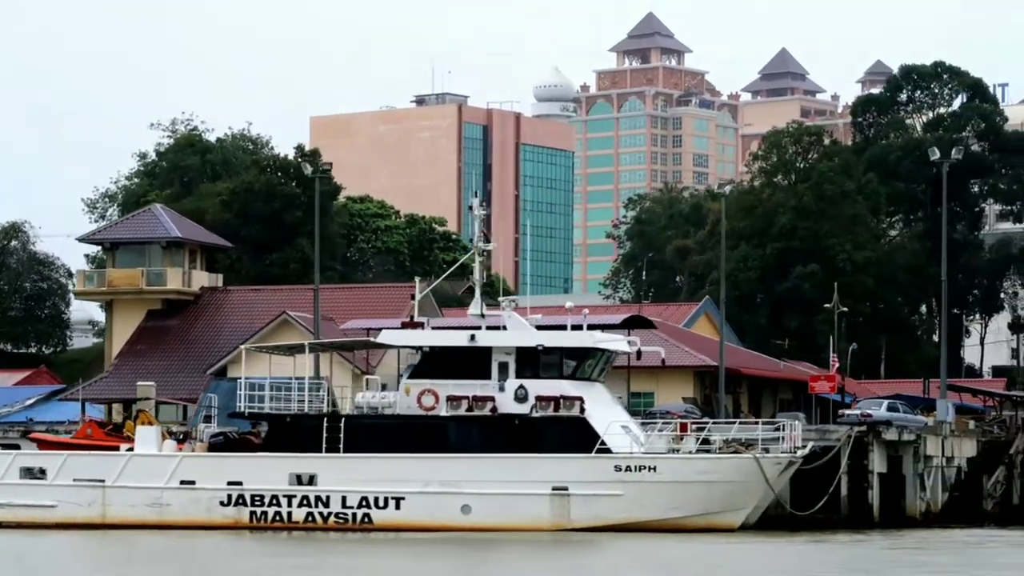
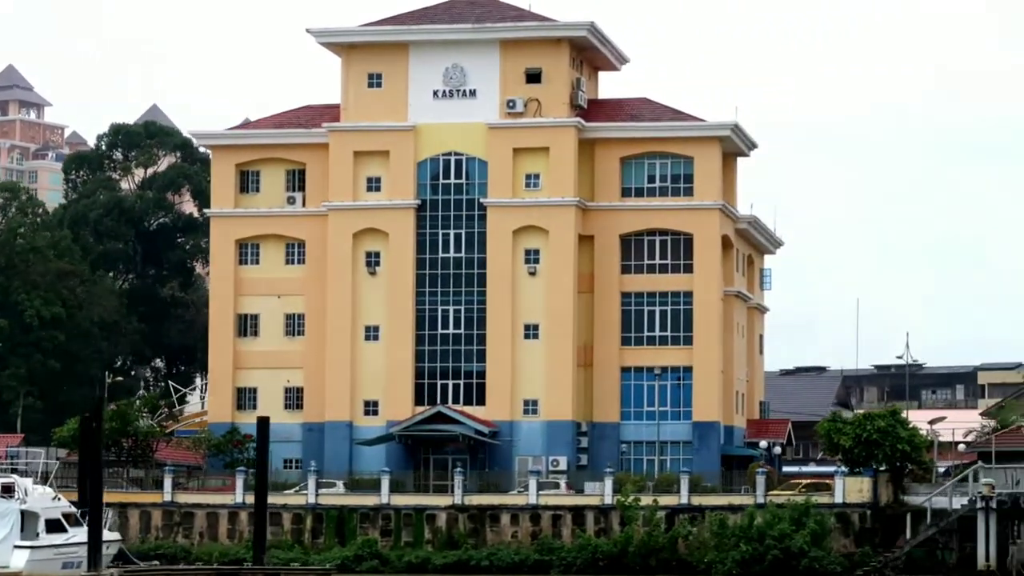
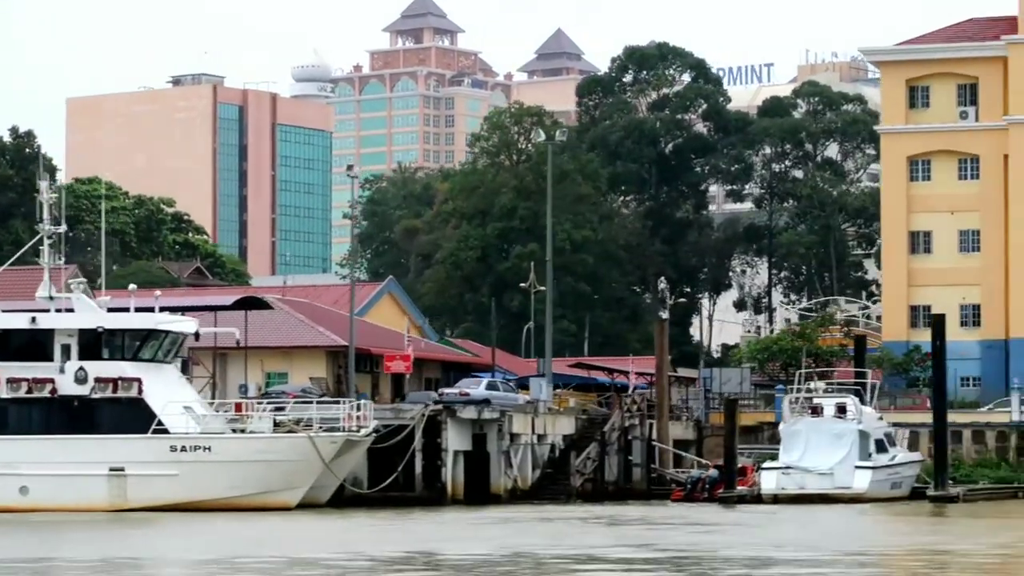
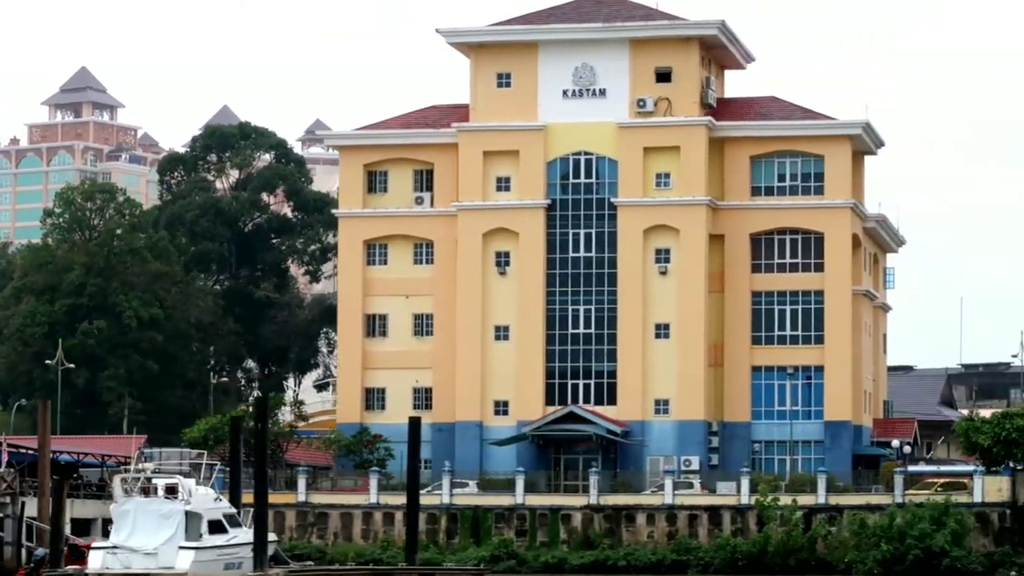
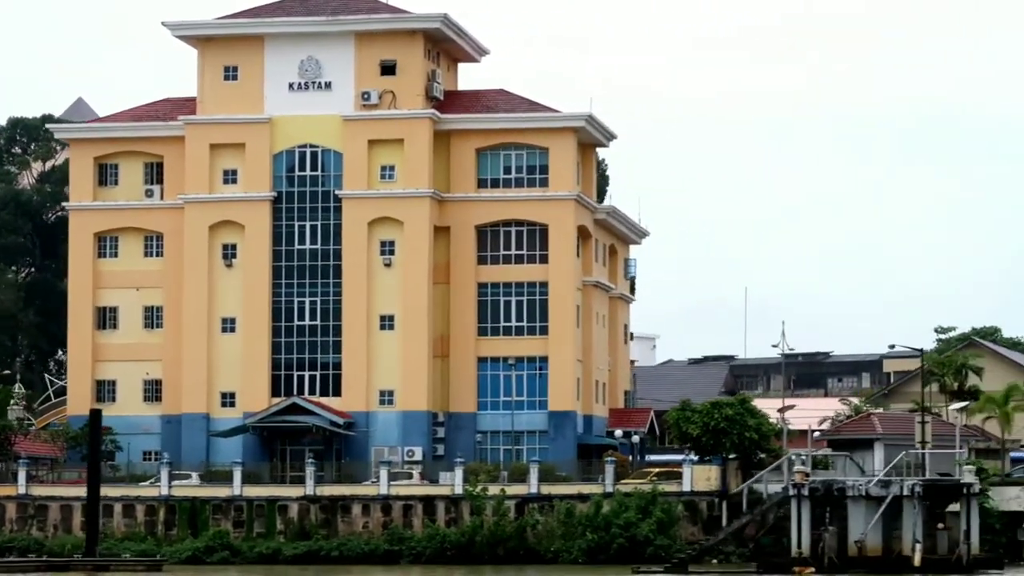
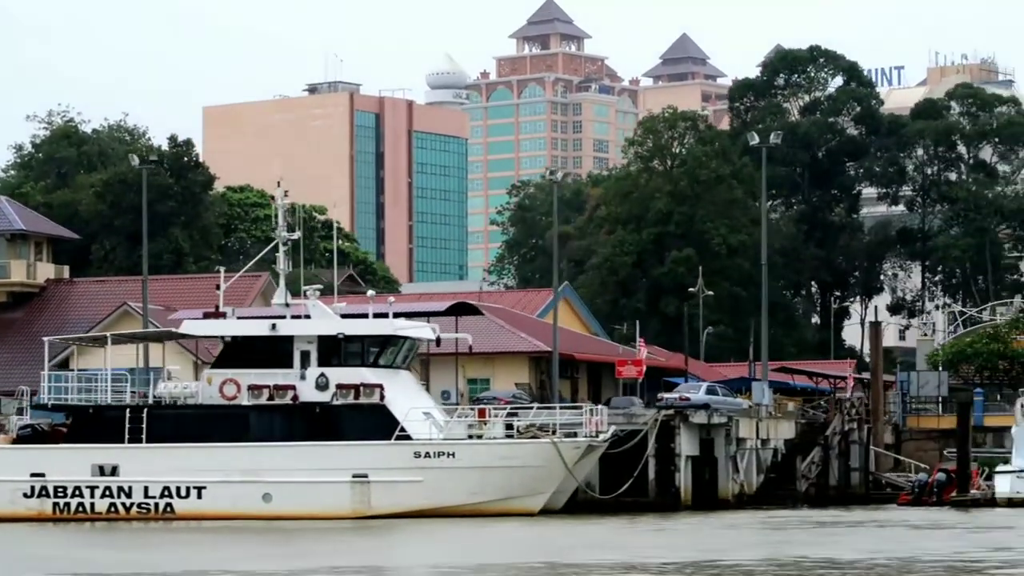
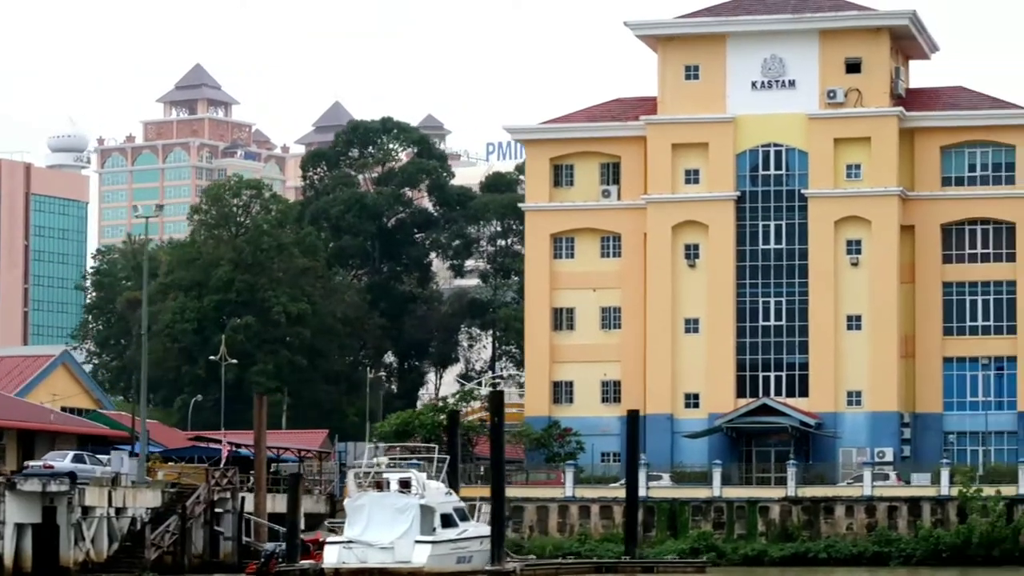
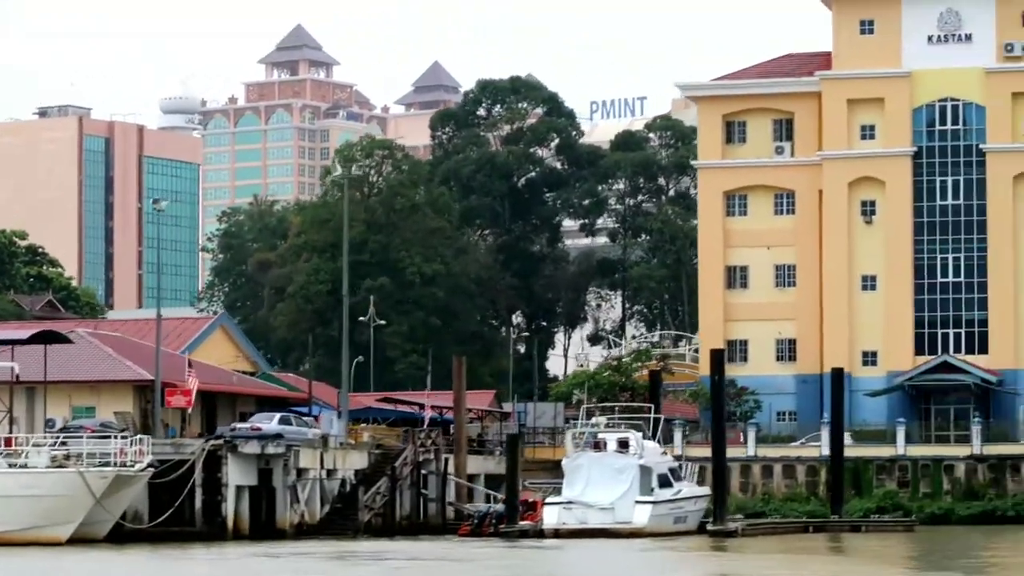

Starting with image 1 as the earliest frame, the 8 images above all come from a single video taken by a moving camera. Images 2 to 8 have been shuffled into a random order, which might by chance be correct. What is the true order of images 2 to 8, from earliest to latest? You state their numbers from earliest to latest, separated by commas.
6, 3, 8, 7, 4, 2, 5
